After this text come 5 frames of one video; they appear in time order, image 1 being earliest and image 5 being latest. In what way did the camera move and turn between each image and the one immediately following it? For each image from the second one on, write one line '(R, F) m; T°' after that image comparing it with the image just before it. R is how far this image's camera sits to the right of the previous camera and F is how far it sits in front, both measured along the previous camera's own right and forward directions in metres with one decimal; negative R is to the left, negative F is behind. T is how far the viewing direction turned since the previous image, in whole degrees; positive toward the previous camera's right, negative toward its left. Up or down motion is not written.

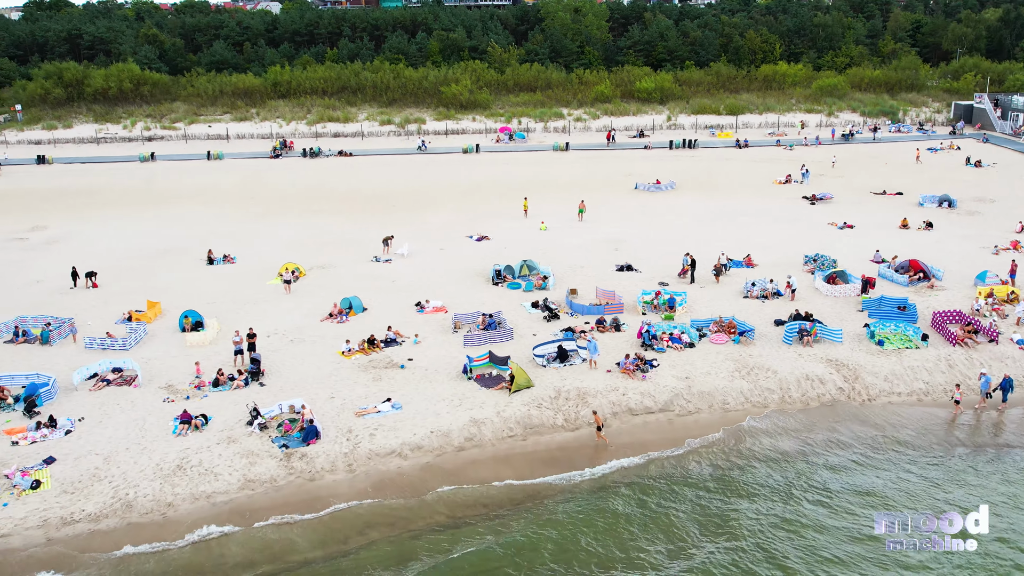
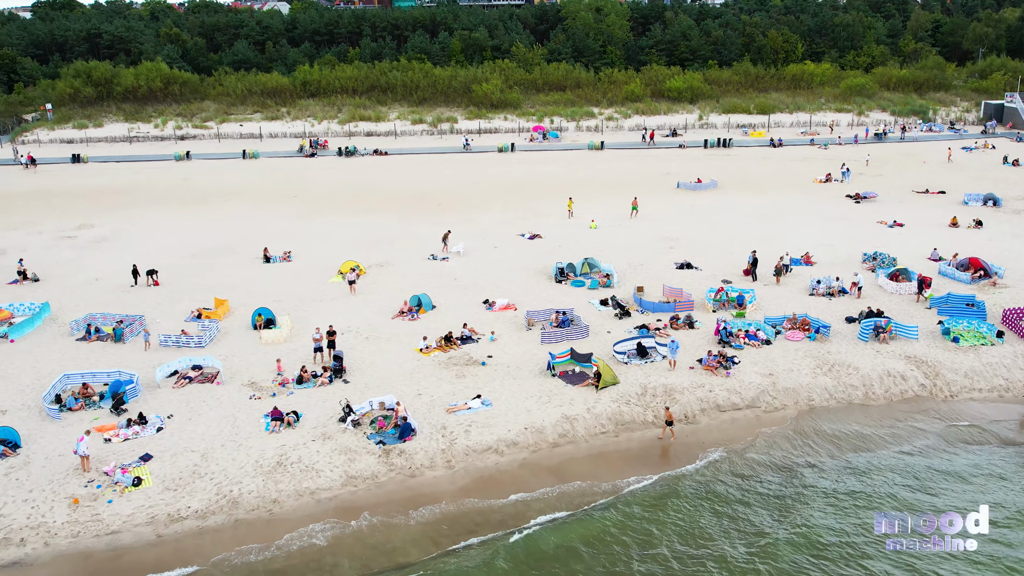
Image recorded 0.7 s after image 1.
(-2.7, 0.0) m; 0°
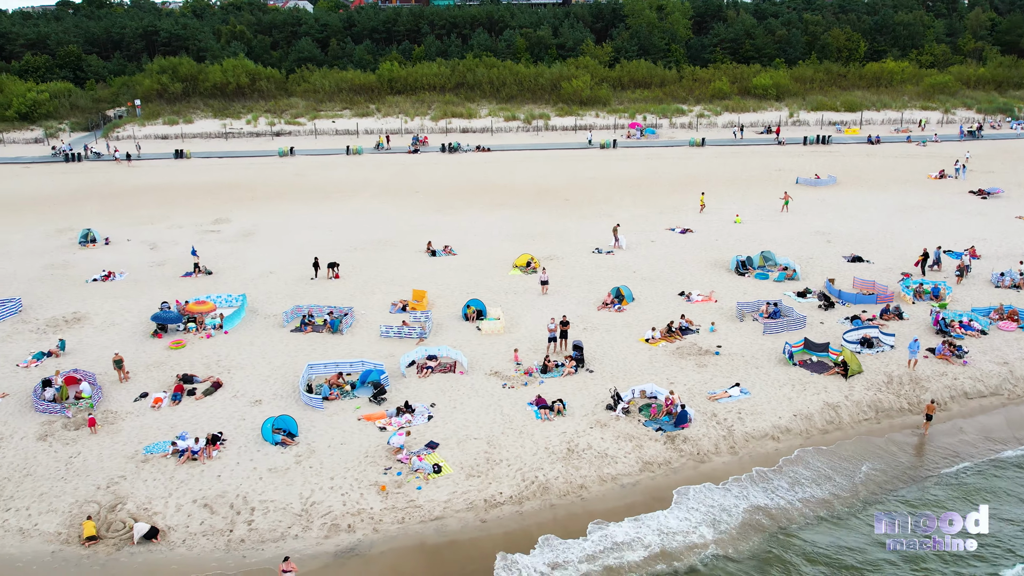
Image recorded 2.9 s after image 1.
(-7.9, 0.0) m; +1°
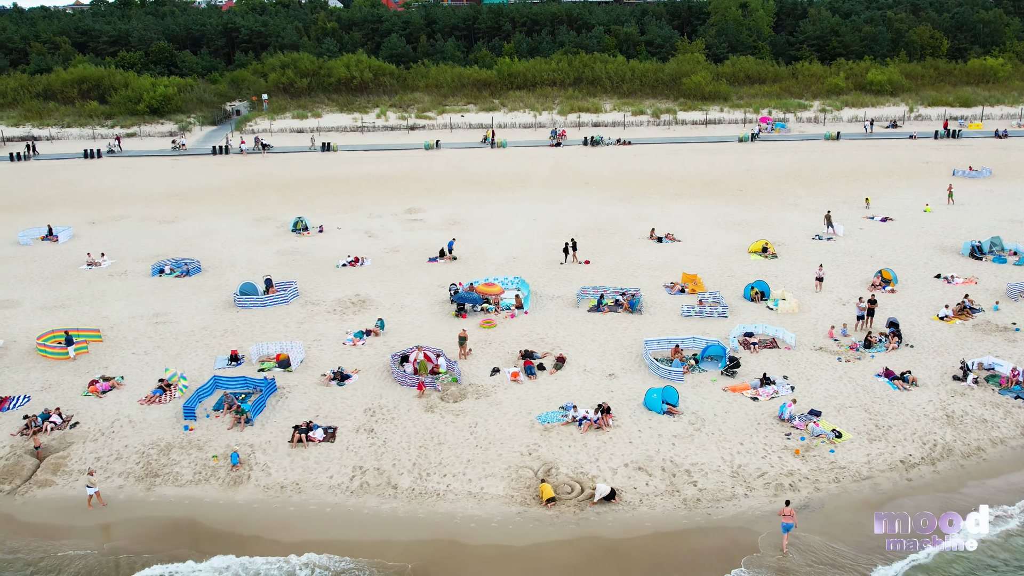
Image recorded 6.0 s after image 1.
(-11.0, -0.7) m; +1°
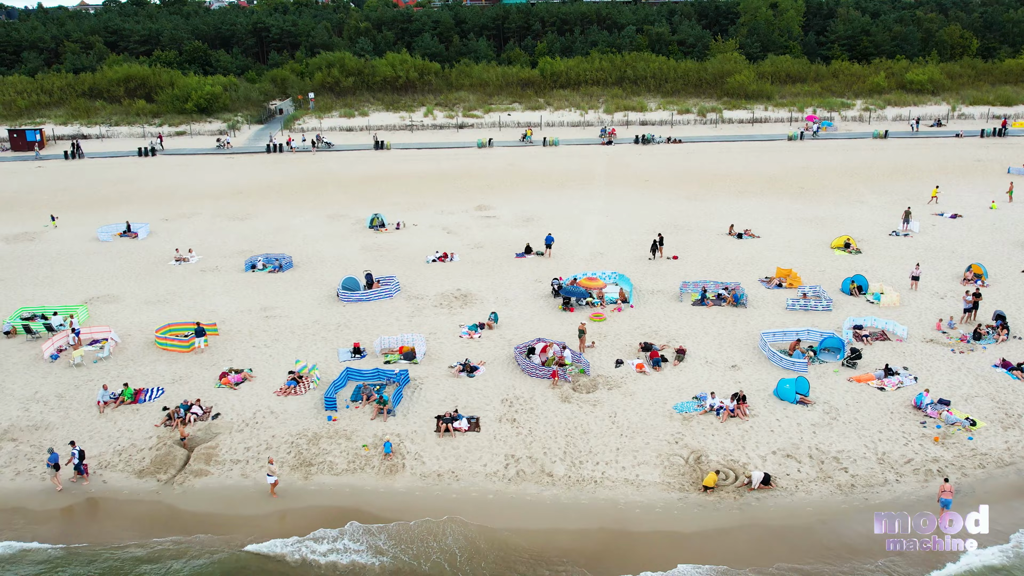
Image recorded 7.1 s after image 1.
(-4.1, -0.4) m; 0°
